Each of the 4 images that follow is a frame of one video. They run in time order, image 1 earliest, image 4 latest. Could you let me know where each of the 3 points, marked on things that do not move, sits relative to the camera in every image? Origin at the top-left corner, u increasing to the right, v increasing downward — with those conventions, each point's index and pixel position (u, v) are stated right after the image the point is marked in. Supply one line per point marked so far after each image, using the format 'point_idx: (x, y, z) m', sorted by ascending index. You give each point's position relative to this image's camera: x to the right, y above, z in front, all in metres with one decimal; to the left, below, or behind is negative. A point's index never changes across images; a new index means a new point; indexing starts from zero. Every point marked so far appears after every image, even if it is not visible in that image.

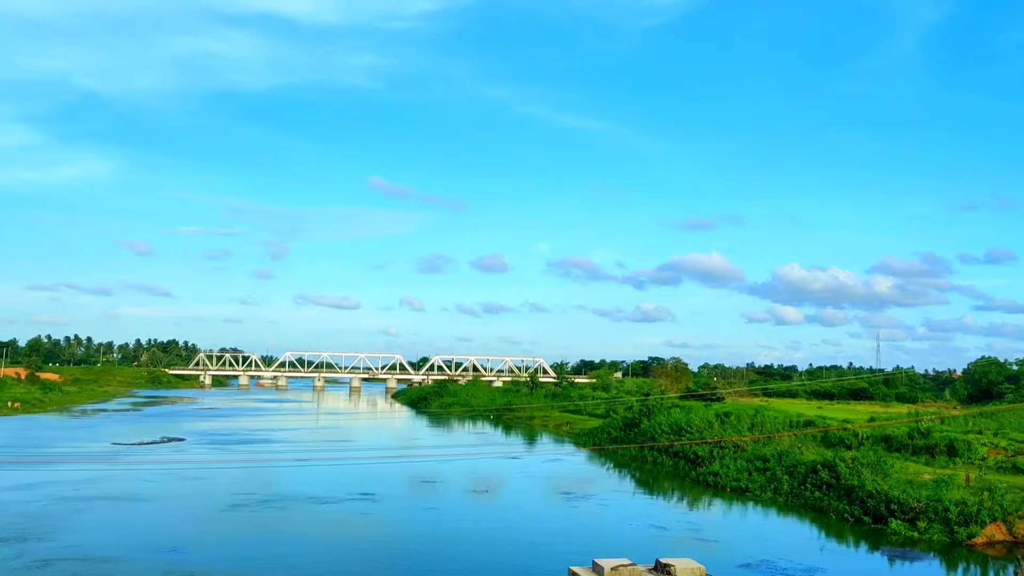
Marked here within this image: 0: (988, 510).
0: (+11.2, -5.3, +19.7) m
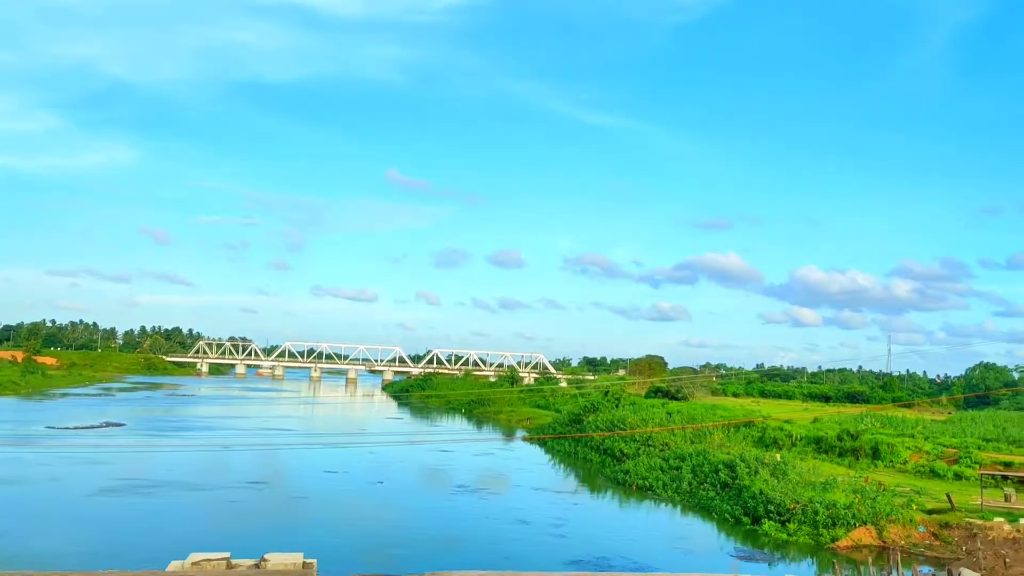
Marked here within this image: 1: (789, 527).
0: (+8.0, -5.3, +19.3) m
1: (+6.5, -5.6, +19.8) m
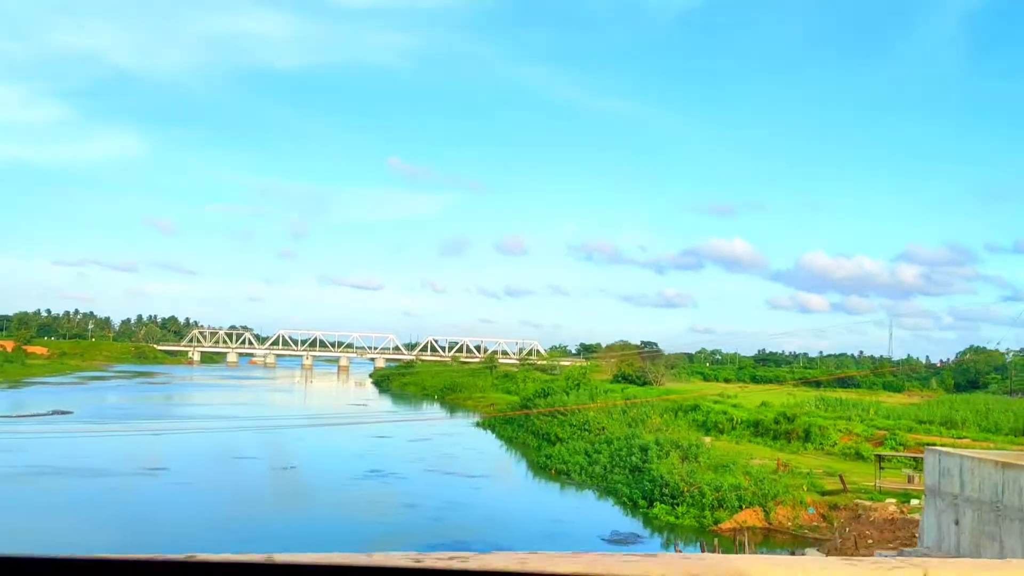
0: (+5.4, -4.8, +19.2) m
1: (+3.9, -5.2, +19.6) m
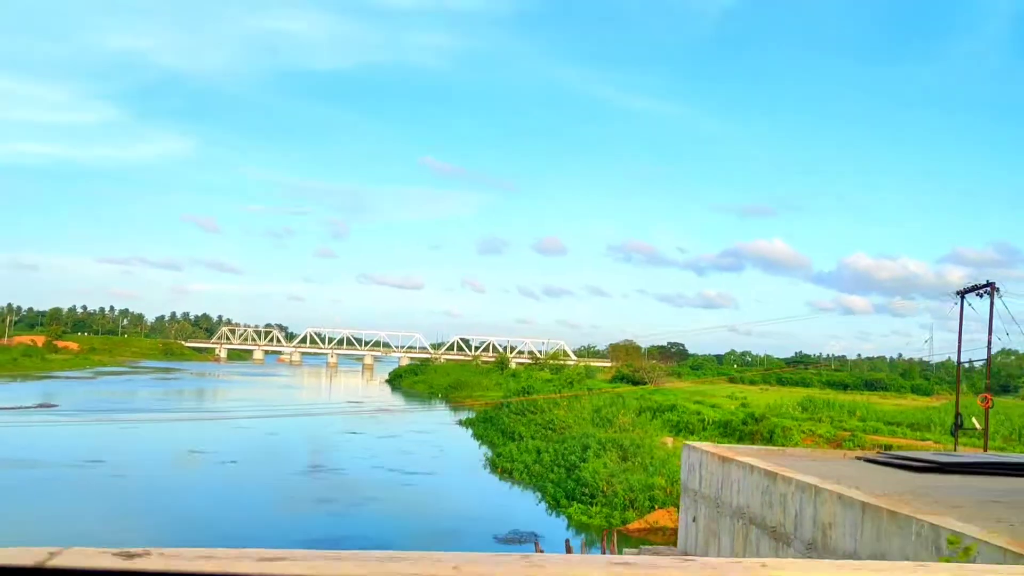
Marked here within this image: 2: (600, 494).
0: (+3.4, -4.7, +18.8) m
1: (+1.9, -5.1, +19.3) m
2: (+2.1, -4.8, +19.7) m
